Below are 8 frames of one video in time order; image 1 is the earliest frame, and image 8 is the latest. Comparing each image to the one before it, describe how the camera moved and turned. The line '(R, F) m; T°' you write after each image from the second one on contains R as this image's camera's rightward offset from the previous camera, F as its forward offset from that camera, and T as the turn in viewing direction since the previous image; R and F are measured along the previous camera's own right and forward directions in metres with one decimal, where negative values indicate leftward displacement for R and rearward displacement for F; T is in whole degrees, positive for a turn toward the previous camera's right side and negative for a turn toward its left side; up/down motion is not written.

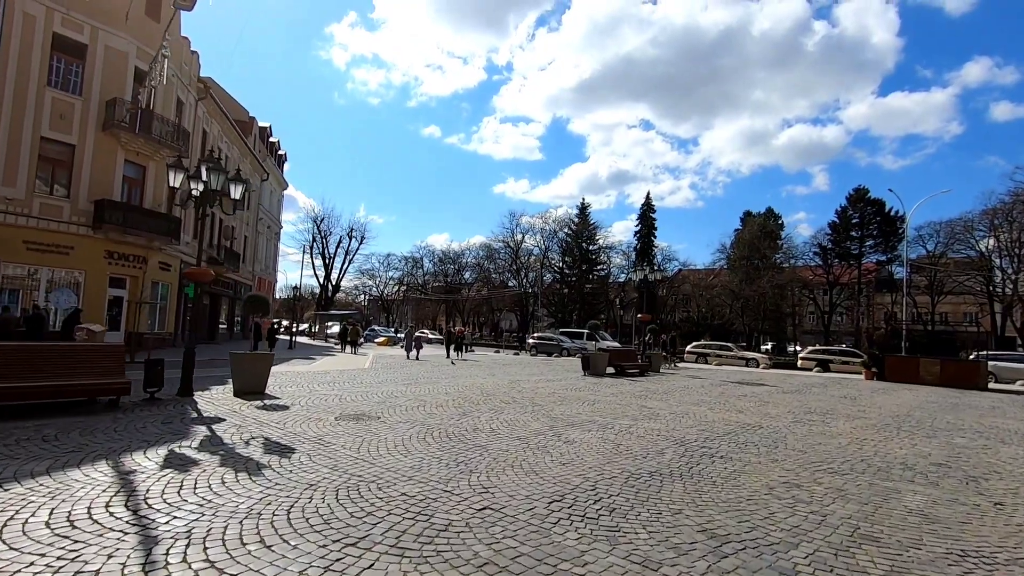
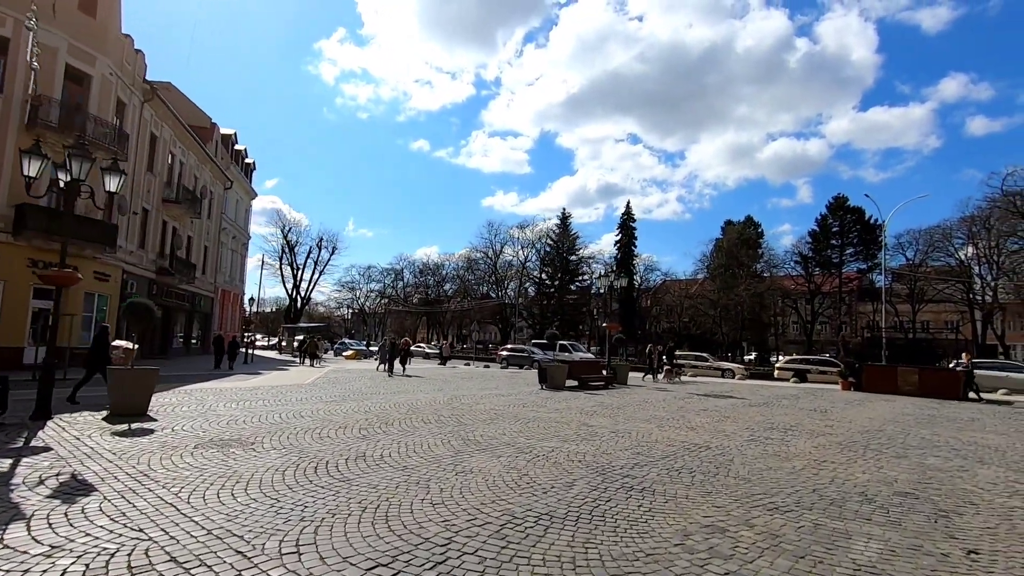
(+1.4, +1.4) m; +1°
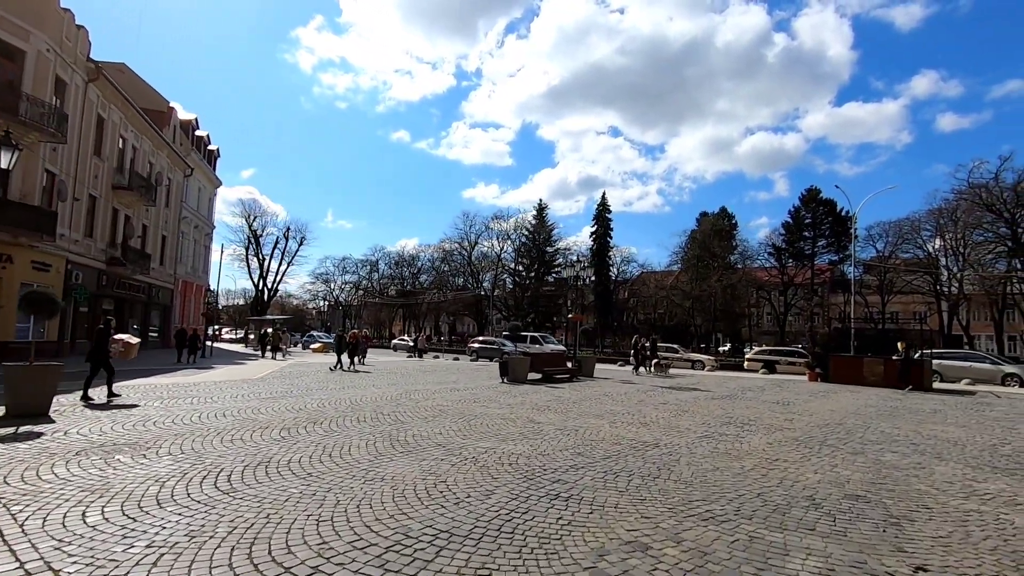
(+0.7, +0.7) m; +2°
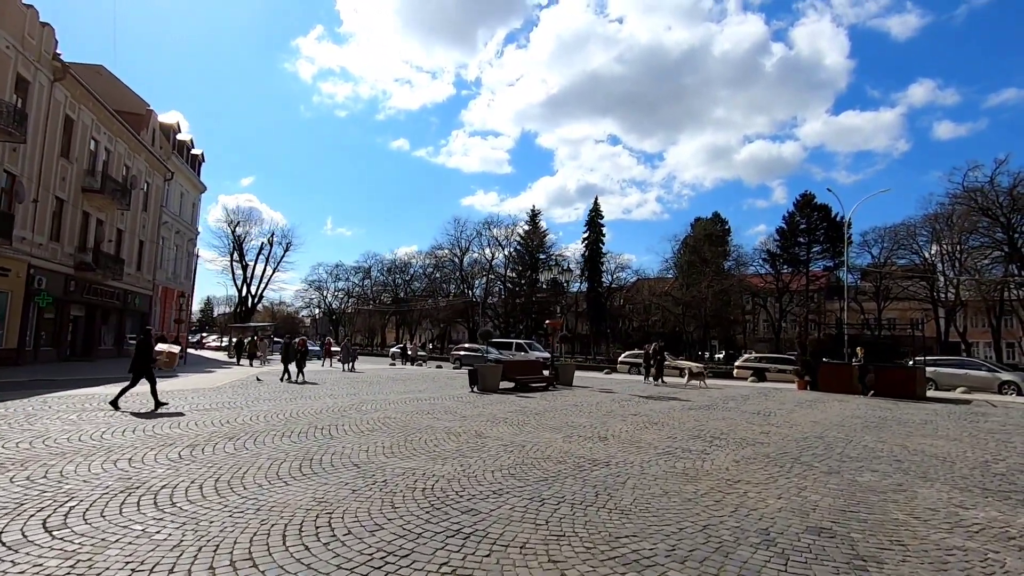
(+1.0, +0.9) m; 0°
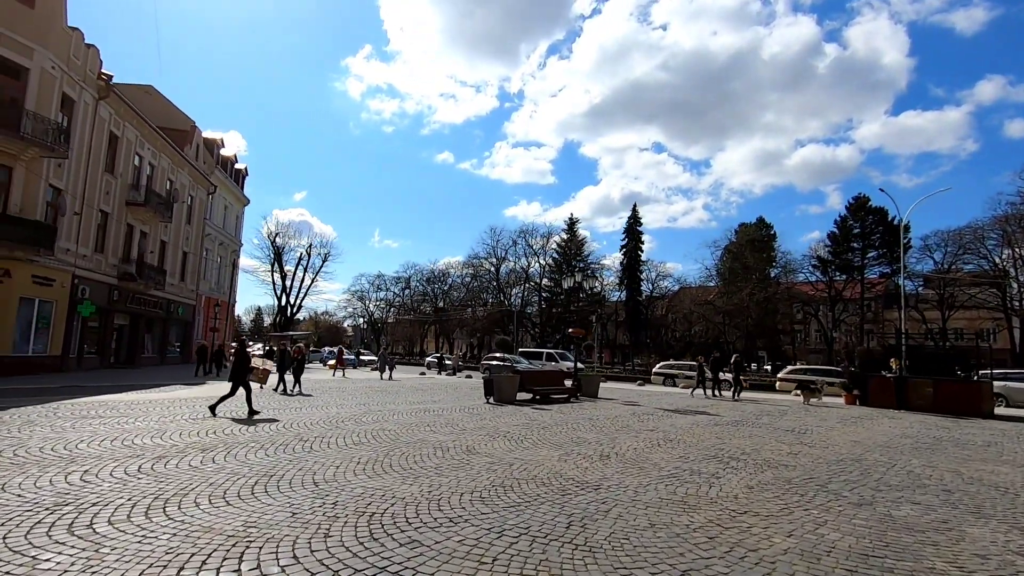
(+0.8, +0.7) m; -5°
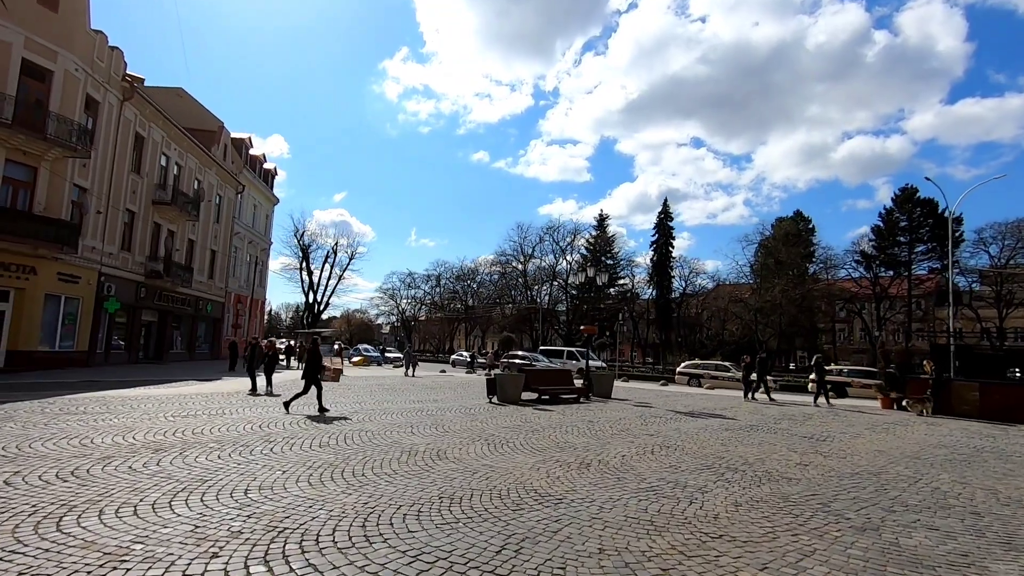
(+1.0, +0.7) m; -4°
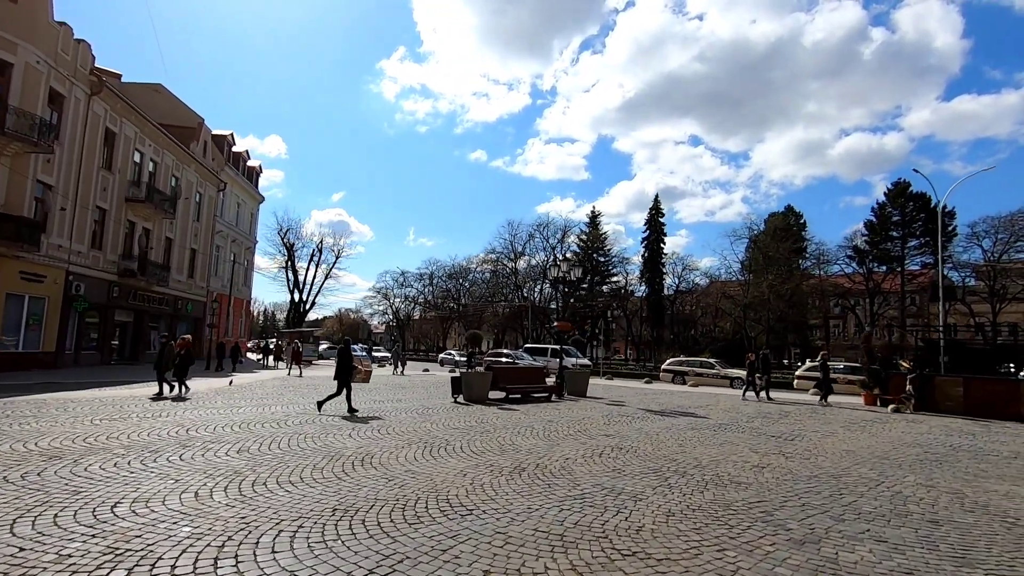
(+1.0, +0.6) m; 0°
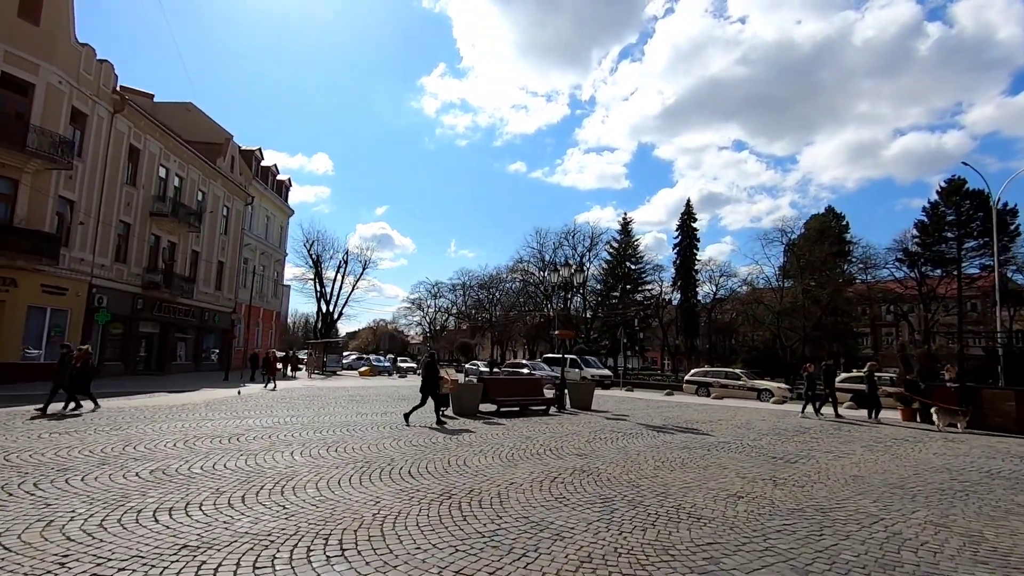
(+1.4, +0.9) m; -4°
